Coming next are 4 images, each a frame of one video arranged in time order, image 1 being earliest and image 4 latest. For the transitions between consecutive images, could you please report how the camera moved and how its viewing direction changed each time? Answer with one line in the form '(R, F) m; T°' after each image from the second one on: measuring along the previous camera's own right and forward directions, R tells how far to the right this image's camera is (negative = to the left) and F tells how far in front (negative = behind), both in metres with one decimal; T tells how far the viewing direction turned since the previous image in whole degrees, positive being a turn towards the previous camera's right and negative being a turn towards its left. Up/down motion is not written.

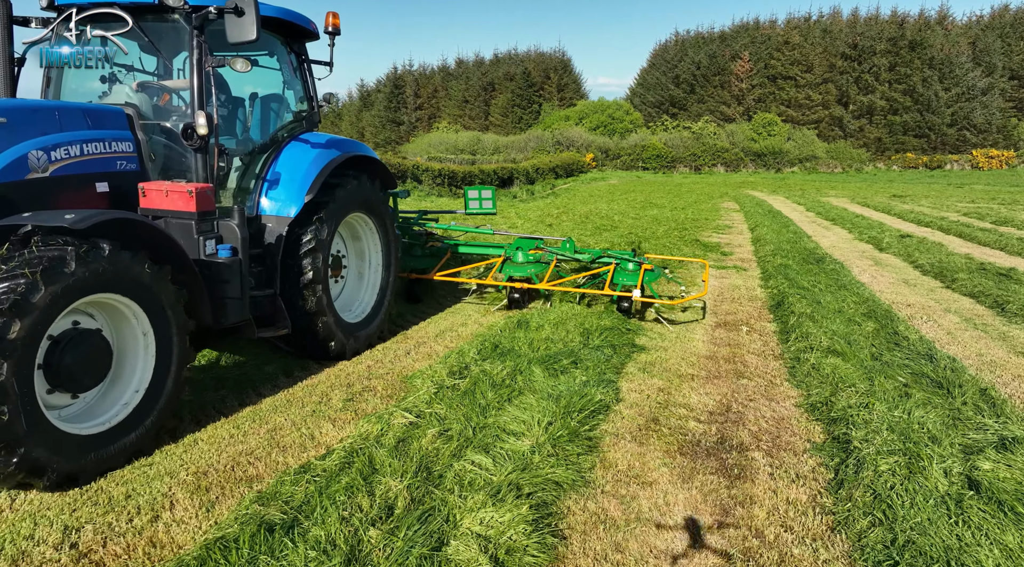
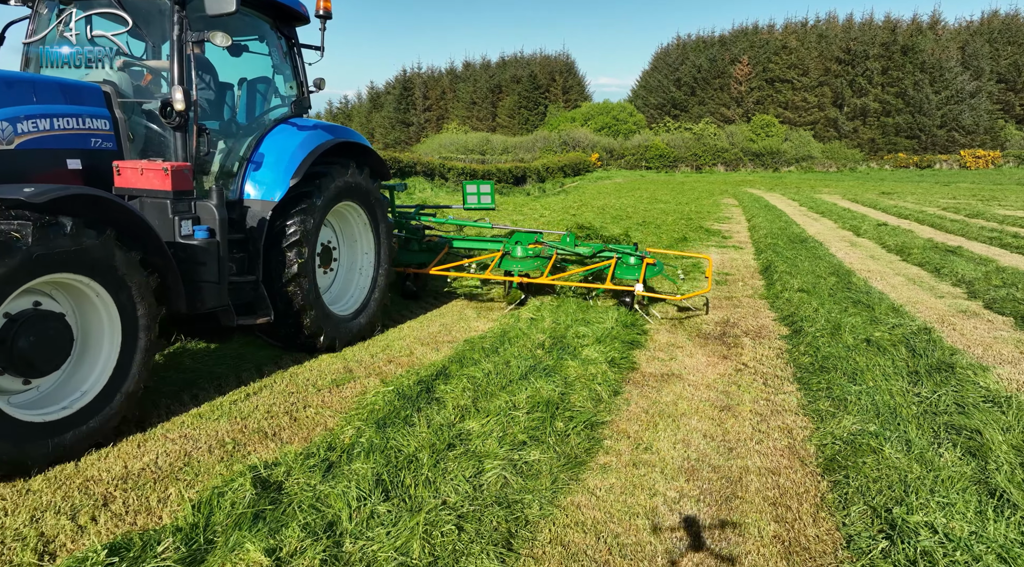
(-0.7, -2.3) m; 0°
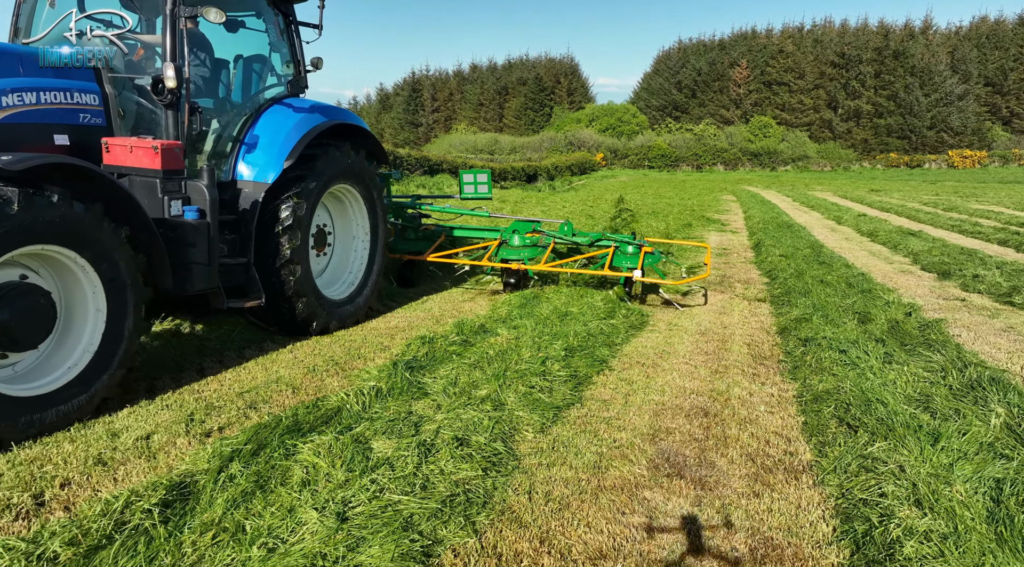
(-0.7, -2.3) m; 0°
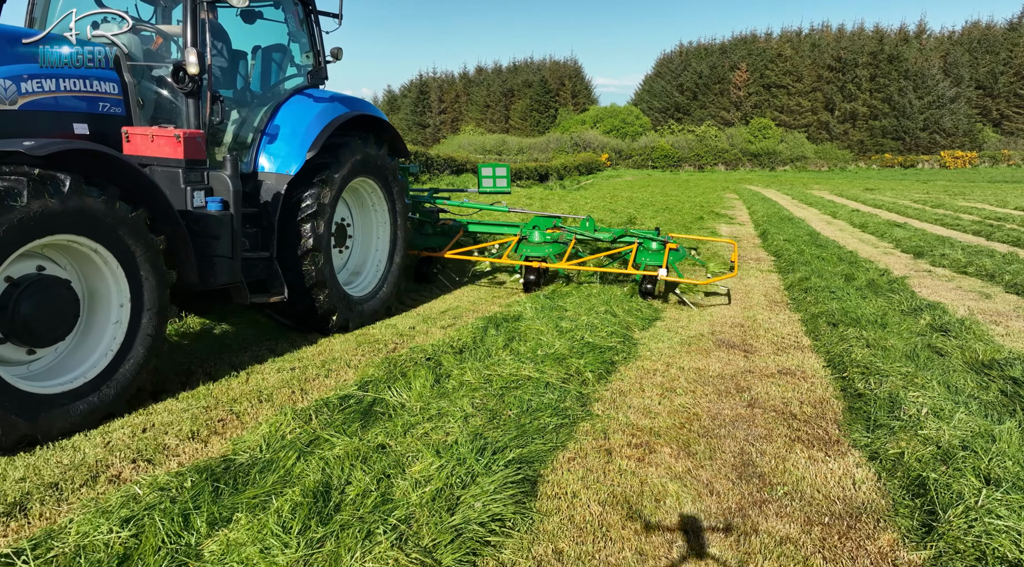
(-0.9, -1.9) m; 0°
